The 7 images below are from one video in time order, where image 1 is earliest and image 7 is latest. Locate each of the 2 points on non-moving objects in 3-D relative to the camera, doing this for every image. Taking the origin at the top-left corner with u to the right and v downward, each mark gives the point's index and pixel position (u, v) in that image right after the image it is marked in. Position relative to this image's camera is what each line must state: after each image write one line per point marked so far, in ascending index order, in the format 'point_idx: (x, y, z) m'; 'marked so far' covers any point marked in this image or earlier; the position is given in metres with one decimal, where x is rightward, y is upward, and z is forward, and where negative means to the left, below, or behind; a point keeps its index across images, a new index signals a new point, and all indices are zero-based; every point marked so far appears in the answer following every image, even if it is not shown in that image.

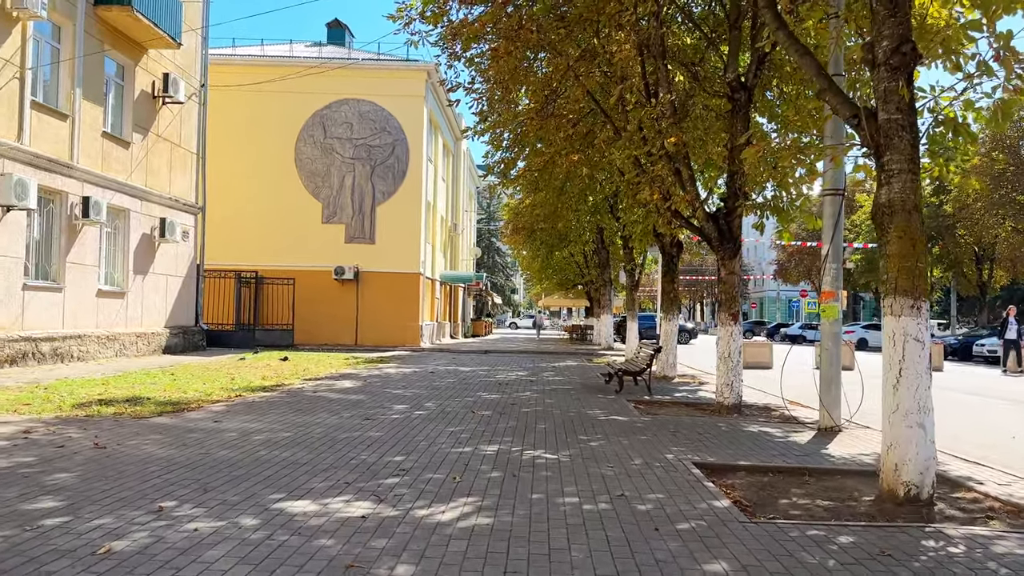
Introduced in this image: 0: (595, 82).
0: (+1.2, +3.1, +12.1) m
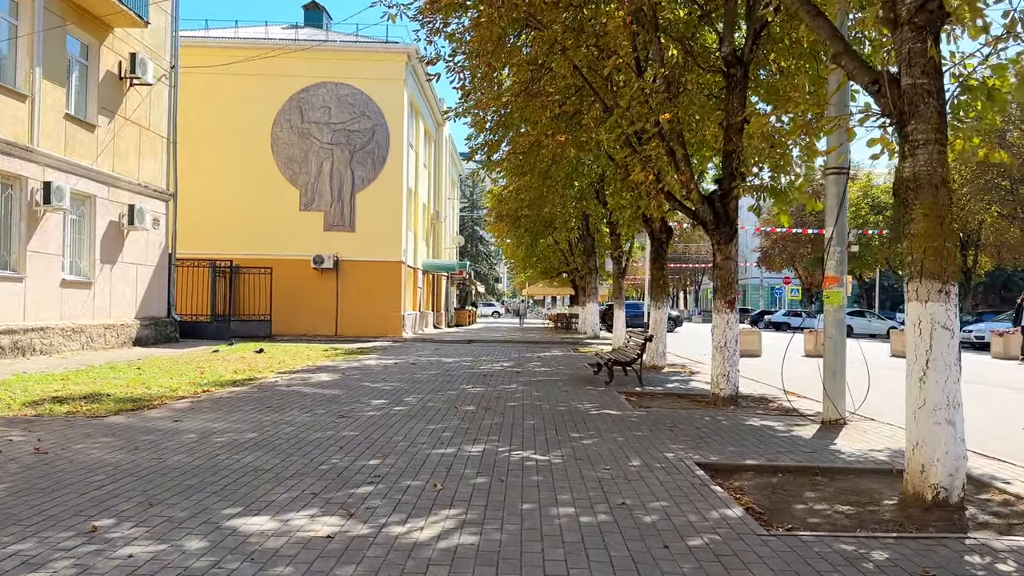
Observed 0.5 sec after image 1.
0: (+1.0, +3.3, +11.5) m
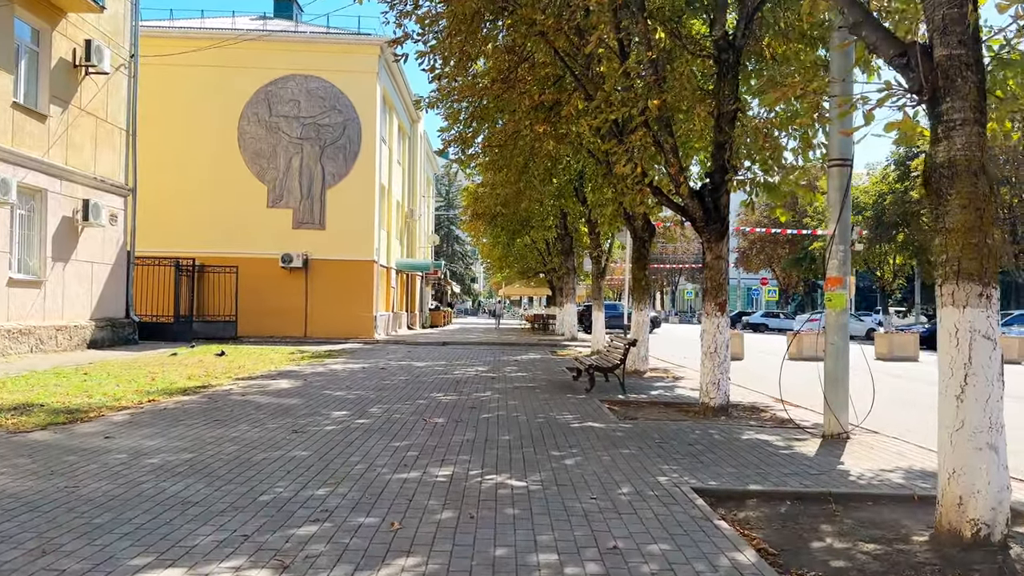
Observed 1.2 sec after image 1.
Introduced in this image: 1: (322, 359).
0: (+0.7, +3.2, +10.7) m
1: (-3.9, -1.5, +16.6) m
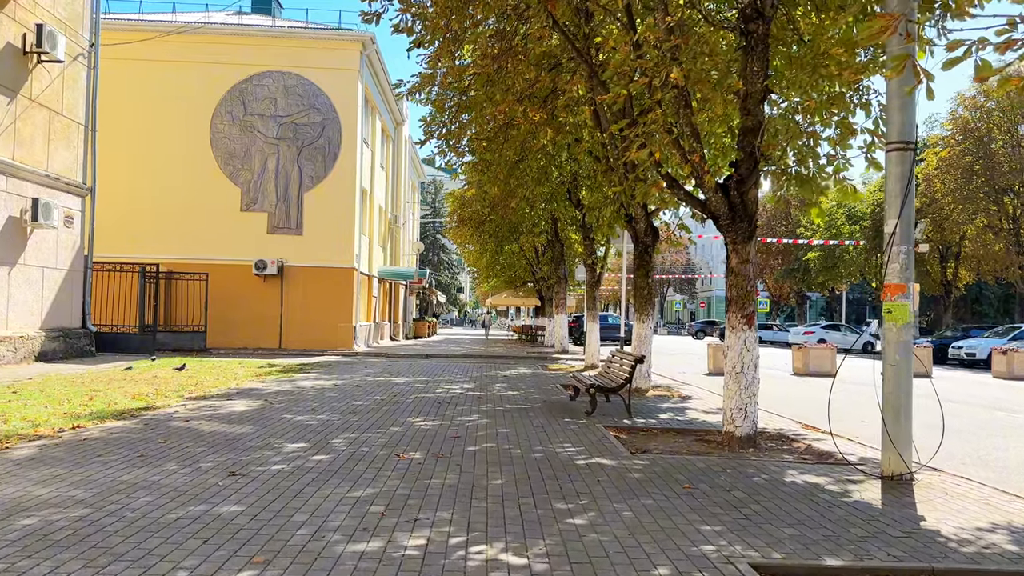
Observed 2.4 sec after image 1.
0: (+0.6, +3.1, +9.4) m
1: (-4.1, -1.6, +15.1) m
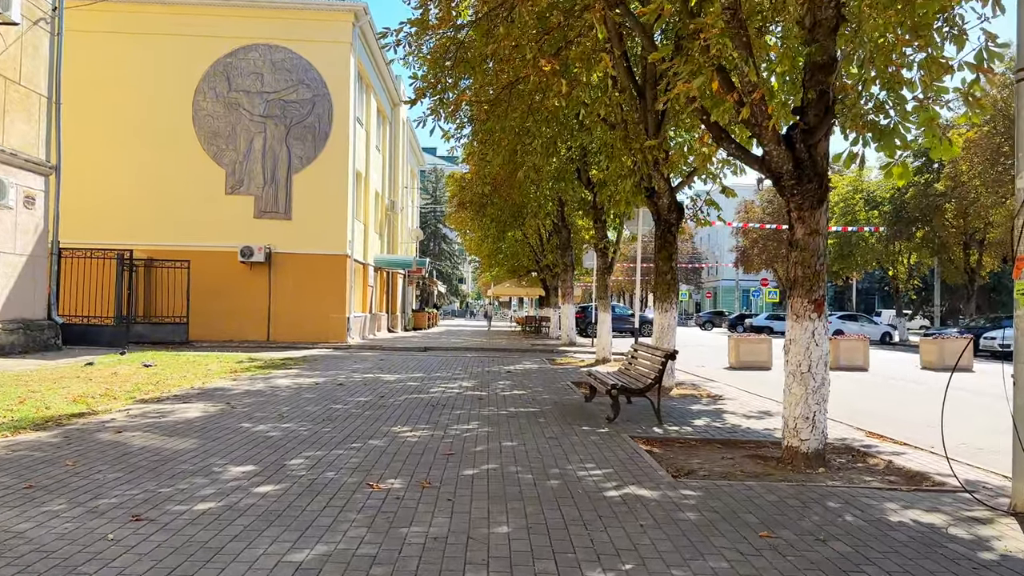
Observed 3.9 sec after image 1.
0: (+0.6, +3.3, +7.7) m
1: (-4.0, -1.4, +13.5) m
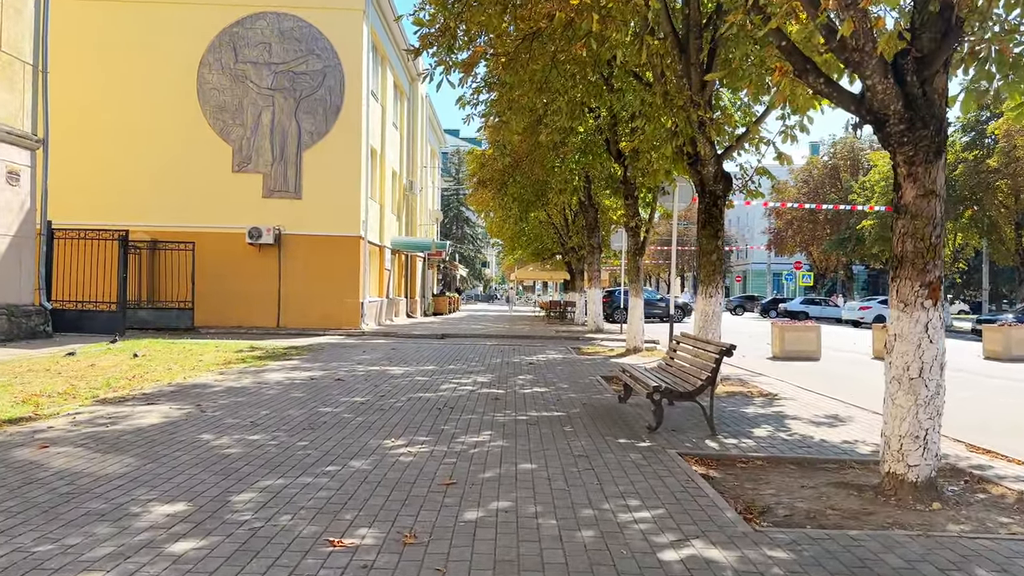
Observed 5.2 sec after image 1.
0: (+0.8, +3.5, +6.2) m
1: (-3.7, -1.1, +12.2) m
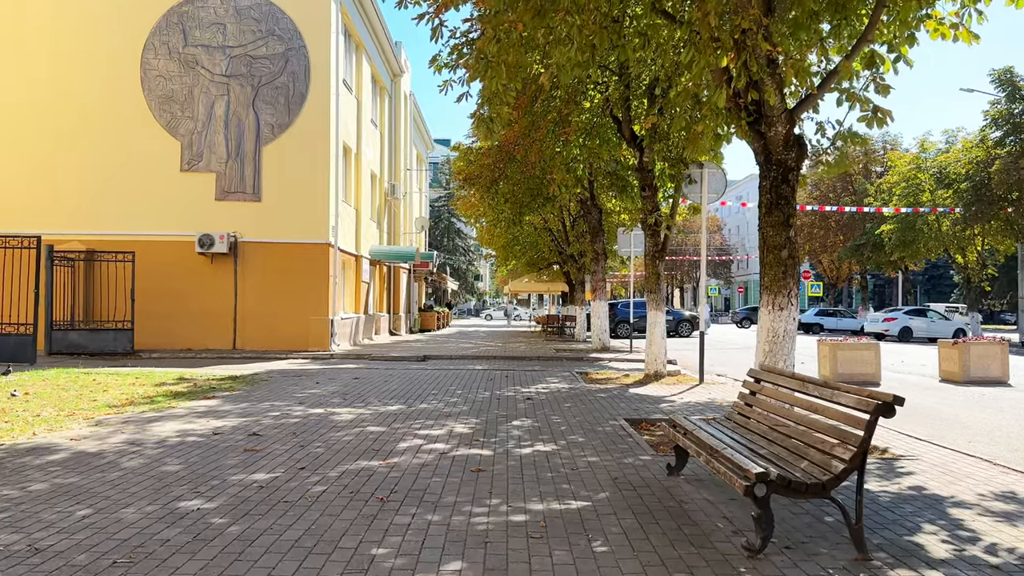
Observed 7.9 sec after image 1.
0: (+0.7, +3.4, +3.3) m
1: (-3.8, -1.3, +9.2) m
